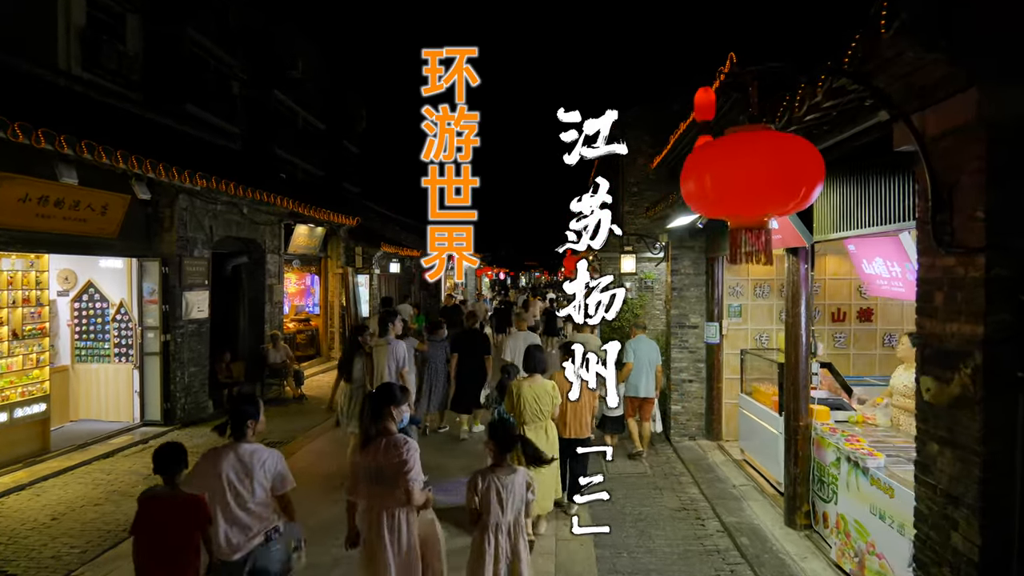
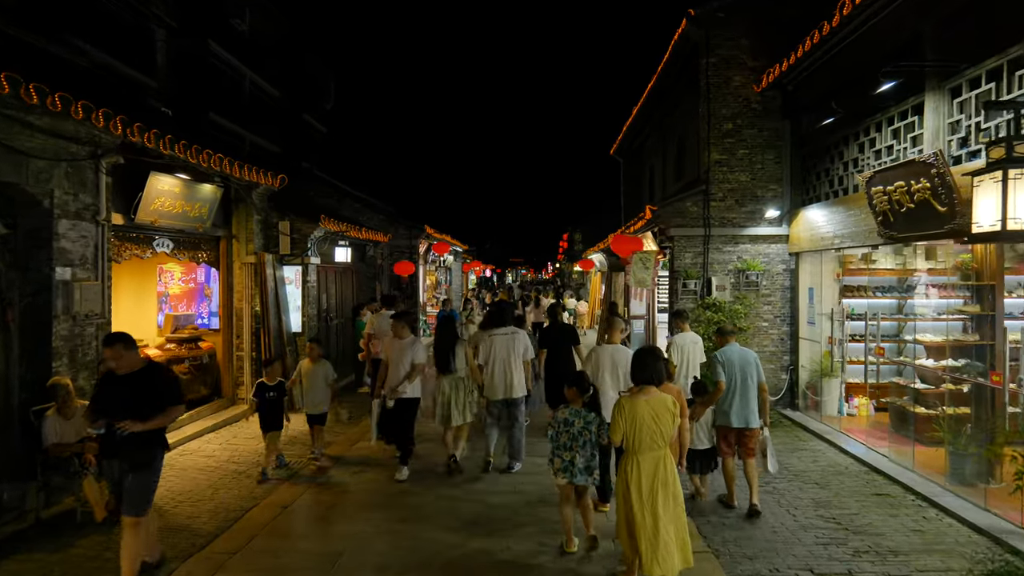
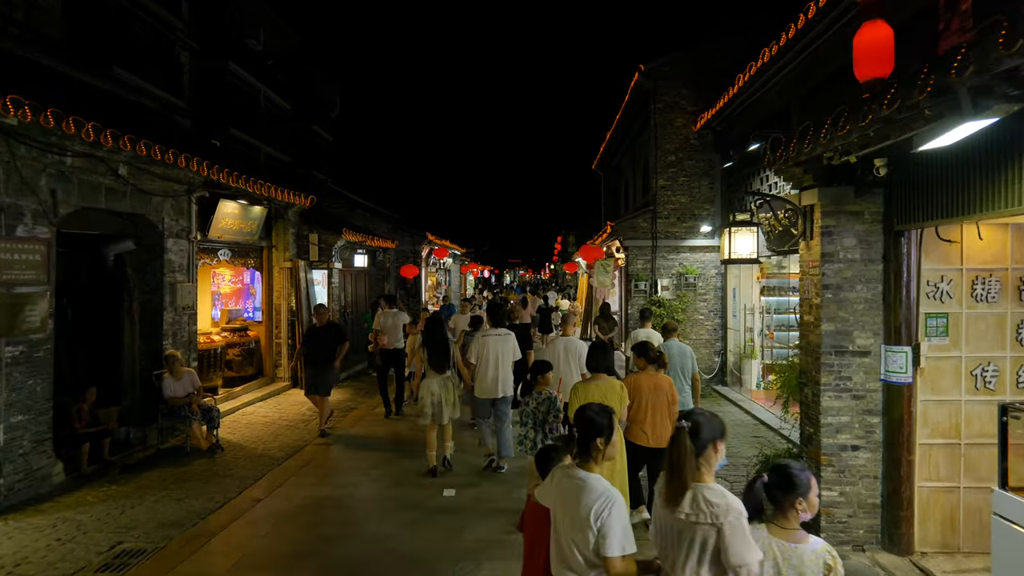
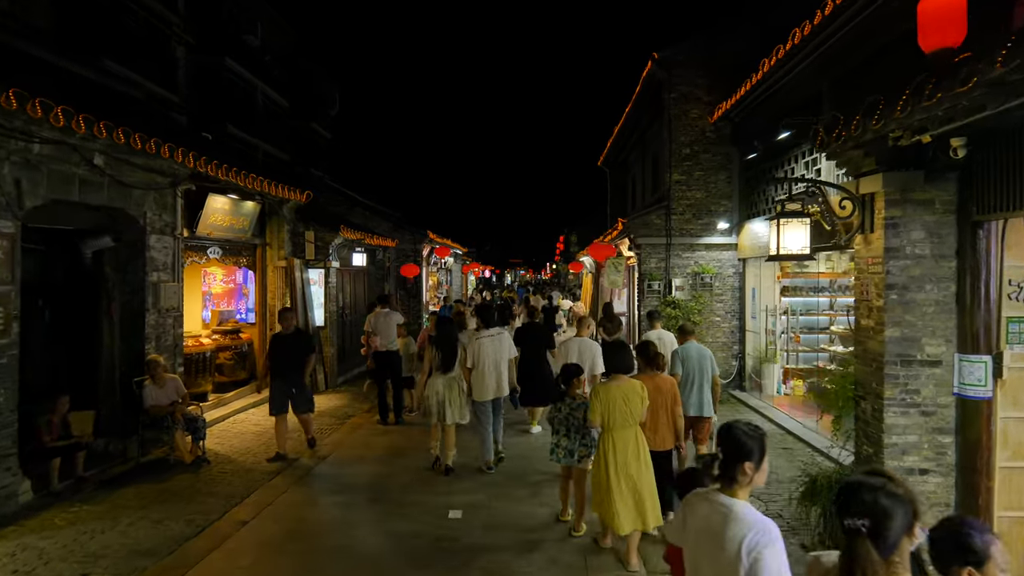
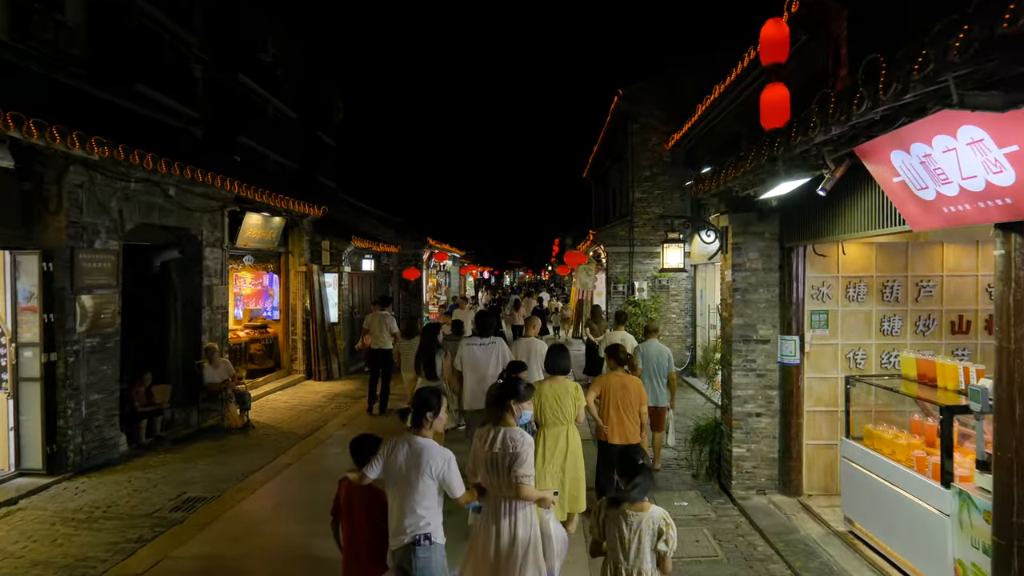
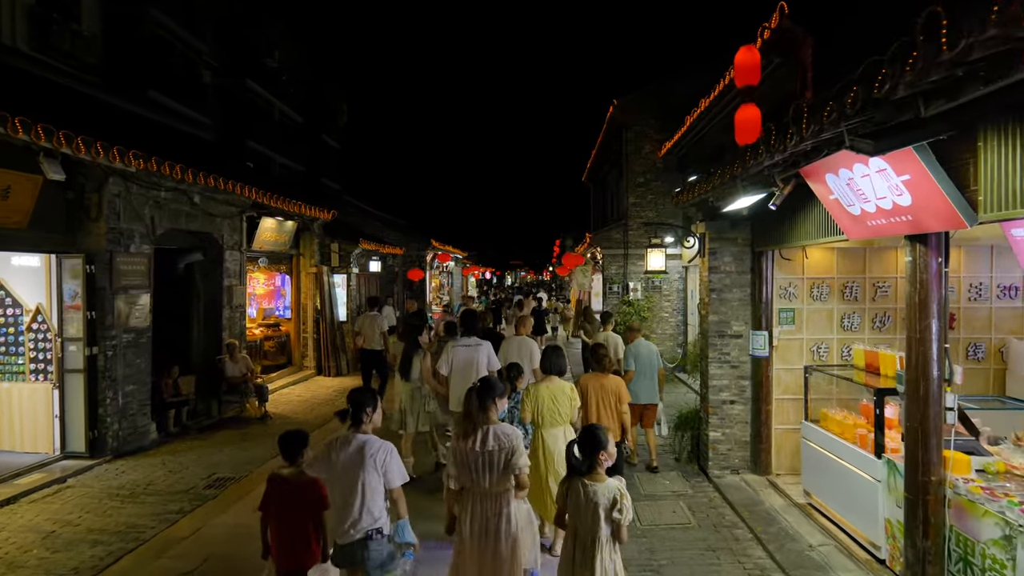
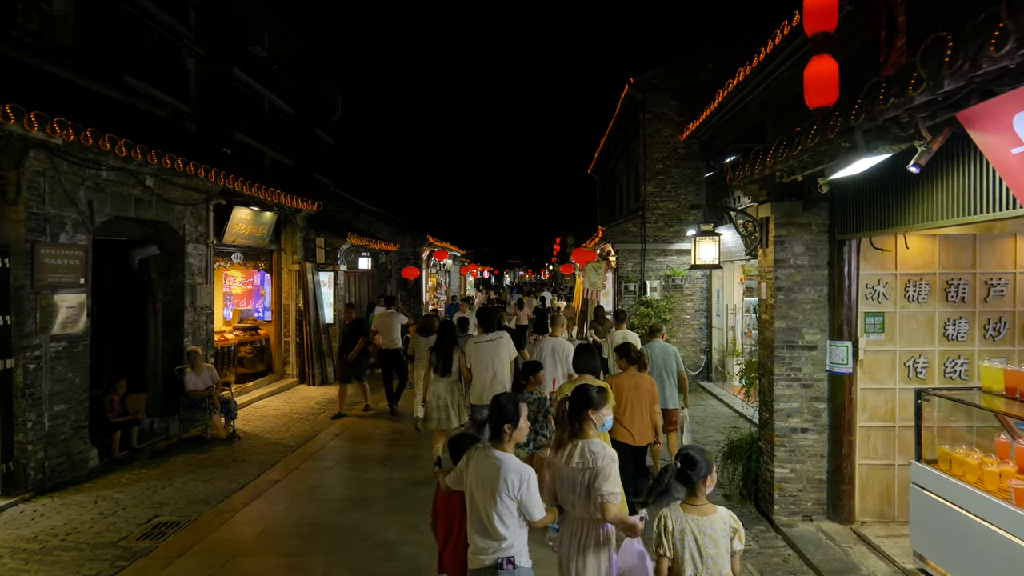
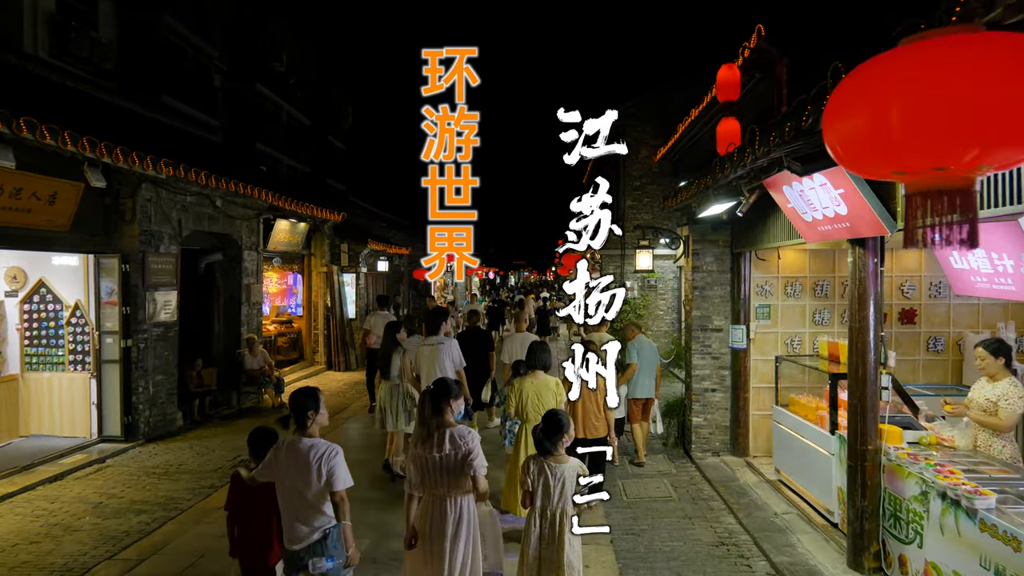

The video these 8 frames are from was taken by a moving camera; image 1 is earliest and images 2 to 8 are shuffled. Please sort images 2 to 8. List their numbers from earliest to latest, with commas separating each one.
8, 6, 5, 7, 3, 4, 2
